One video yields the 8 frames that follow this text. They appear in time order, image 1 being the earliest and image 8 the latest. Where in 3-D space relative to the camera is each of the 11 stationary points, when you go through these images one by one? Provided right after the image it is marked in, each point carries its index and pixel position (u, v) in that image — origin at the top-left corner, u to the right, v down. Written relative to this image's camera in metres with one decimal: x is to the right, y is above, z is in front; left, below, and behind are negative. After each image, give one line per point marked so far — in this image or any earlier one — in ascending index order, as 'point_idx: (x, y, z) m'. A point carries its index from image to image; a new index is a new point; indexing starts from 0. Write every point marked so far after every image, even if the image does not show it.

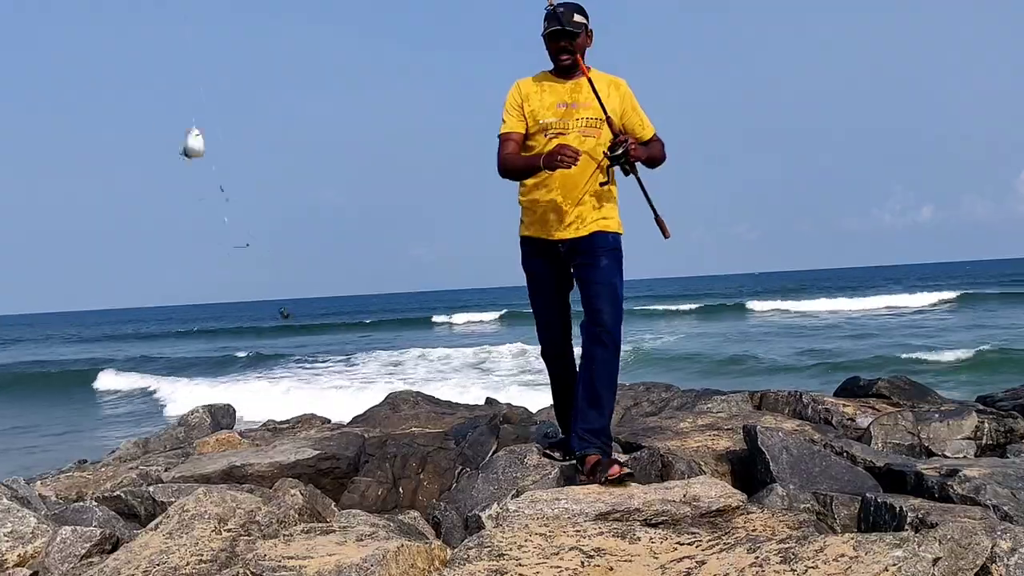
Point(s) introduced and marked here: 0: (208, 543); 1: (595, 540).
0: (-2.0, -1.7, +5.5) m
1: (+0.6, -1.7, +5.7) m
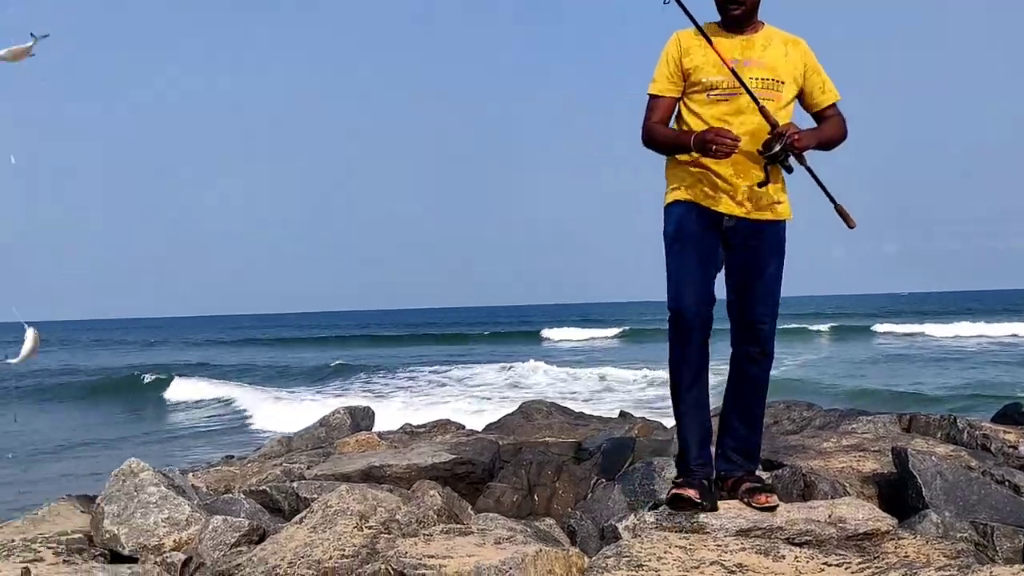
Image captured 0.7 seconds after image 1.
0: (-1.1, -1.7, +5.6) m
1: (+1.5, -1.8, +5.4) m
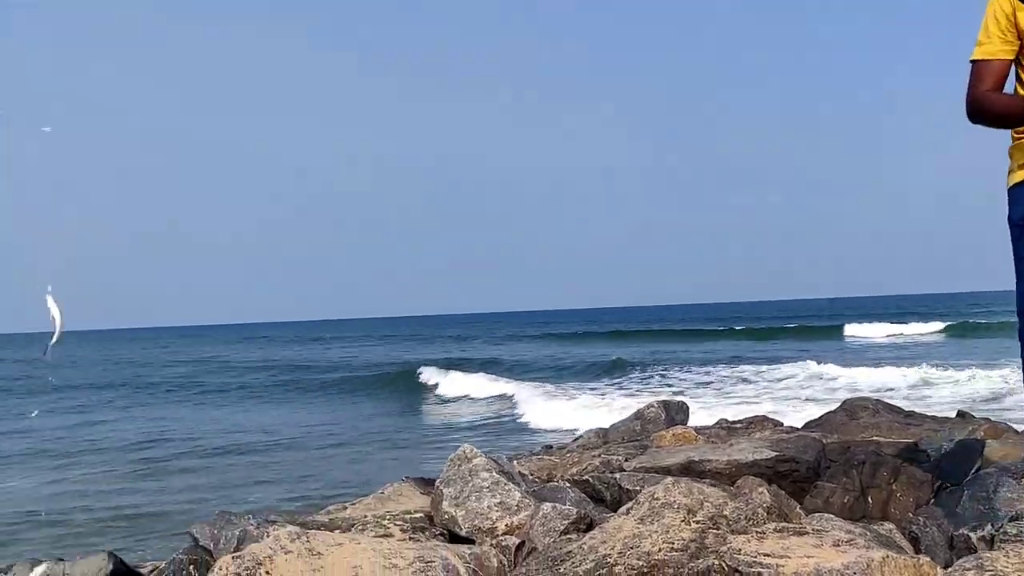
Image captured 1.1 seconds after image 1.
0: (+1.1, -1.6, +5.4) m
1: (+3.6, -1.6, +4.7) m
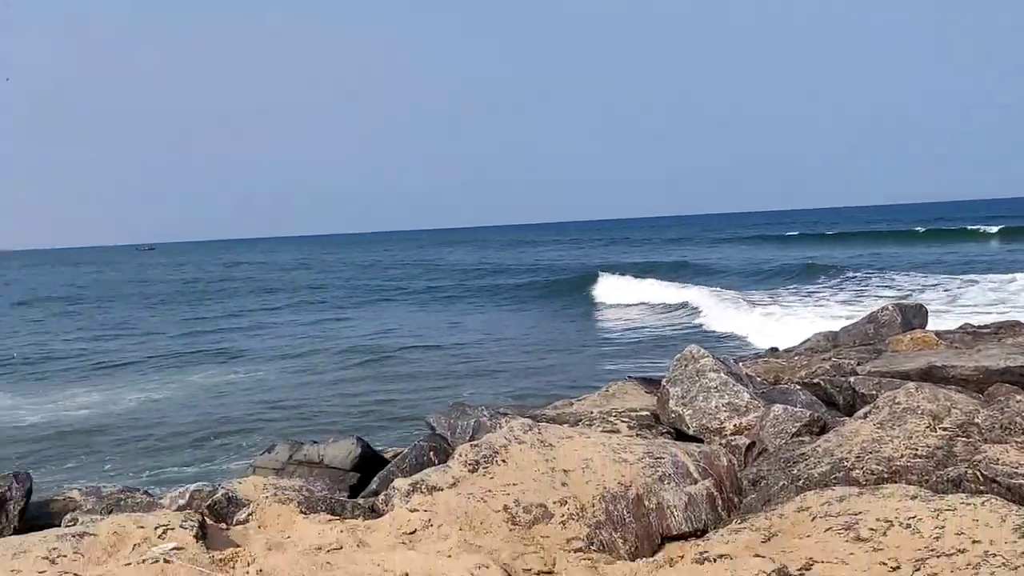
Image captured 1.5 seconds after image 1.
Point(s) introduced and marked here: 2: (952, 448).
0: (+2.6, -1.0, +5.2) m
1: (+4.9, -1.1, +4.0) m
2: (+2.7, -1.0, +5.1) m
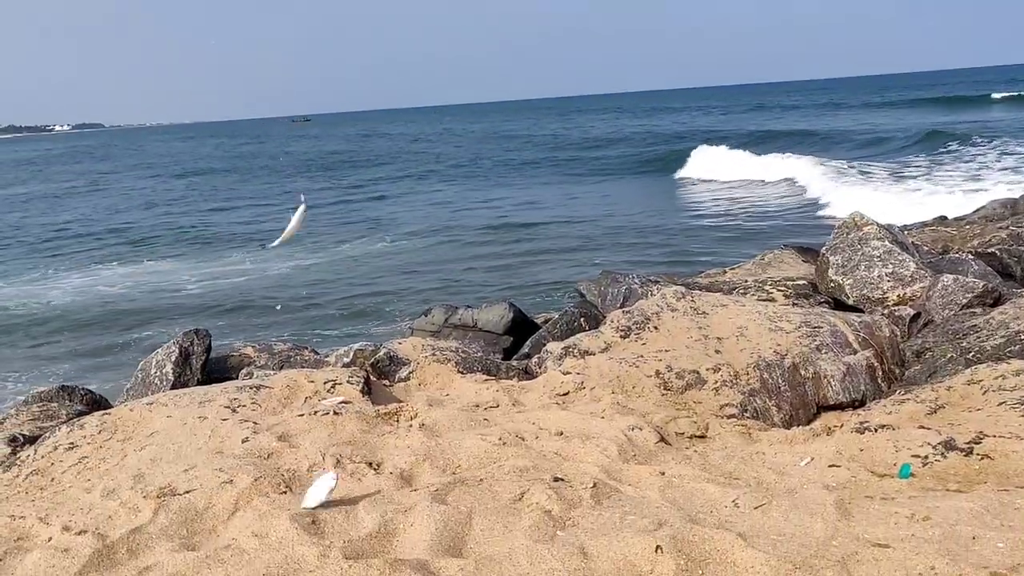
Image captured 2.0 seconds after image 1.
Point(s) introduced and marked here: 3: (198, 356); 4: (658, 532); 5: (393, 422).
0: (+3.5, -0.1, +4.8) m
1: (+5.6, -0.5, +3.4) m
2: (+3.6, -0.2, +4.7) m
3: (-2.8, -0.6, +7.1) m
4: (+0.7, -1.1, +3.8) m
5: (-0.7, -0.8, +4.8) m
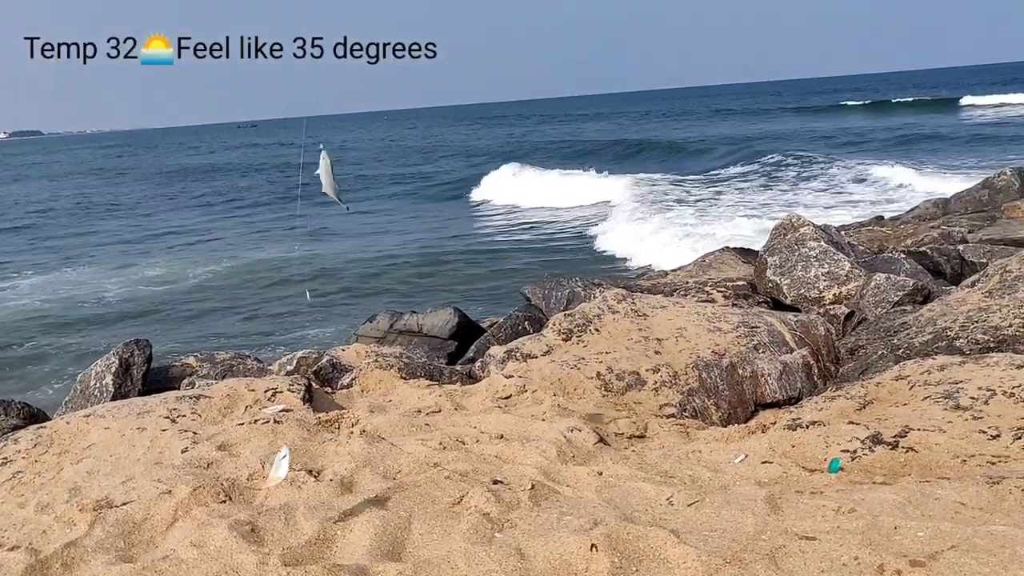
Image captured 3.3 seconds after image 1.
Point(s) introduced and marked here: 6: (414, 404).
0: (+3.2, -0.1, +5.0) m
1: (+5.3, -0.4, +3.6) m
2: (+3.3, -0.2, +4.9) m
3: (-3.2, -0.7, +7.1) m
4: (+0.4, -1.2, +3.9) m
5: (-1.1, -0.8, +4.9) m
6: (-0.6, -0.7, +5.2) m
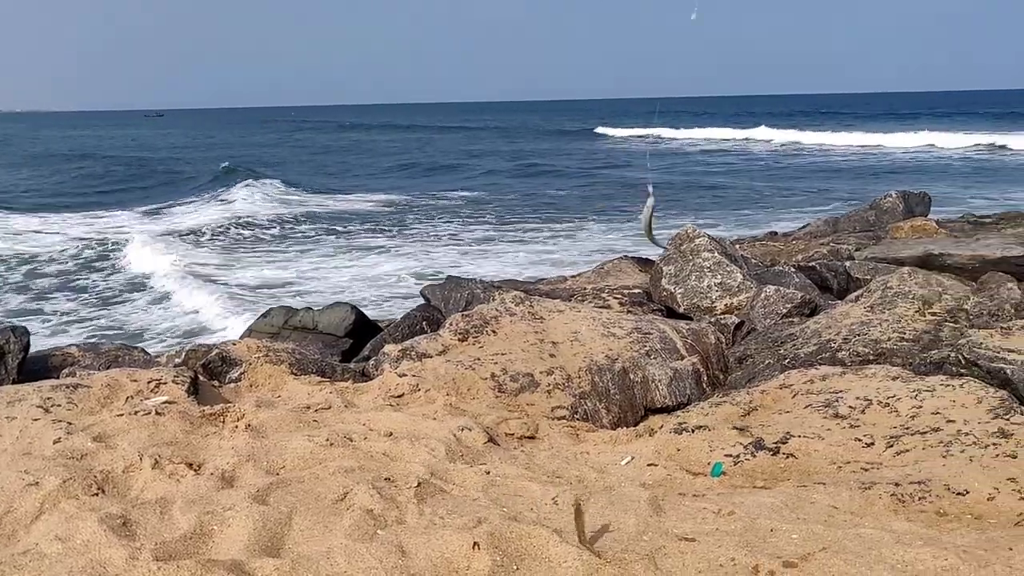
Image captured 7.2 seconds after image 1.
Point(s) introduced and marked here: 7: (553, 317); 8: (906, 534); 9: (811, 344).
0: (+2.5, -0.2, +5.2) m
1: (+4.8, -0.6, +4.1) m
2: (+2.7, -0.3, +5.1) m
3: (-4.0, -0.6, +6.7) m
4: (-0.2, -1.1, +3.9) m
5: (-1.7, -0.8, +4.7) m
6: (-1.3, -0.7, +5.1) m
7: (+0.3, -0.2, +6.0) m
8: (+1.8, -1.1, +3.8) m
9: (+2.1, -0.4, +5.8) m
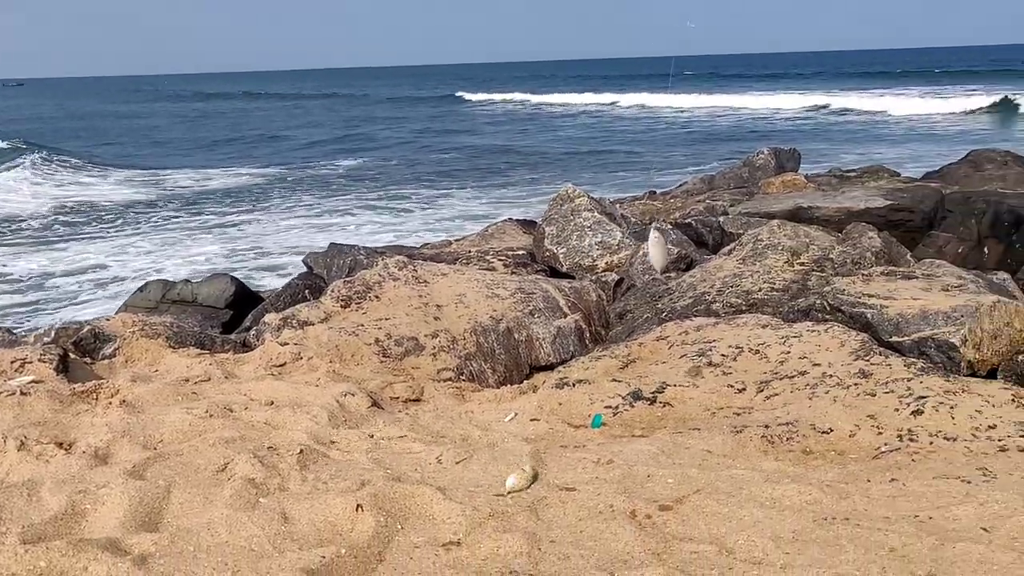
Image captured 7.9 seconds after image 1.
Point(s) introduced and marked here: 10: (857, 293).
0: (+1.8, +0.1, +5.4) m
1: (+4.2, -0.2, +4.5) m
2: (+1.9, 0.0, +5.4) m
3: (-4.9, -0.4, +6.4) m
4: (-0.7, -1.0, +3.9) m
5: (-2.3, -0.6, +4.6) m
6: (-2.0, -0.5, +5.0) m
7: (-0.5, +0.1, +6.0) m
8: (+1.3, -0.9, +4.0) m
9: (+1.3, -0.1, +6.0) m
10: (+2.2, 0.0, +5.1) m
